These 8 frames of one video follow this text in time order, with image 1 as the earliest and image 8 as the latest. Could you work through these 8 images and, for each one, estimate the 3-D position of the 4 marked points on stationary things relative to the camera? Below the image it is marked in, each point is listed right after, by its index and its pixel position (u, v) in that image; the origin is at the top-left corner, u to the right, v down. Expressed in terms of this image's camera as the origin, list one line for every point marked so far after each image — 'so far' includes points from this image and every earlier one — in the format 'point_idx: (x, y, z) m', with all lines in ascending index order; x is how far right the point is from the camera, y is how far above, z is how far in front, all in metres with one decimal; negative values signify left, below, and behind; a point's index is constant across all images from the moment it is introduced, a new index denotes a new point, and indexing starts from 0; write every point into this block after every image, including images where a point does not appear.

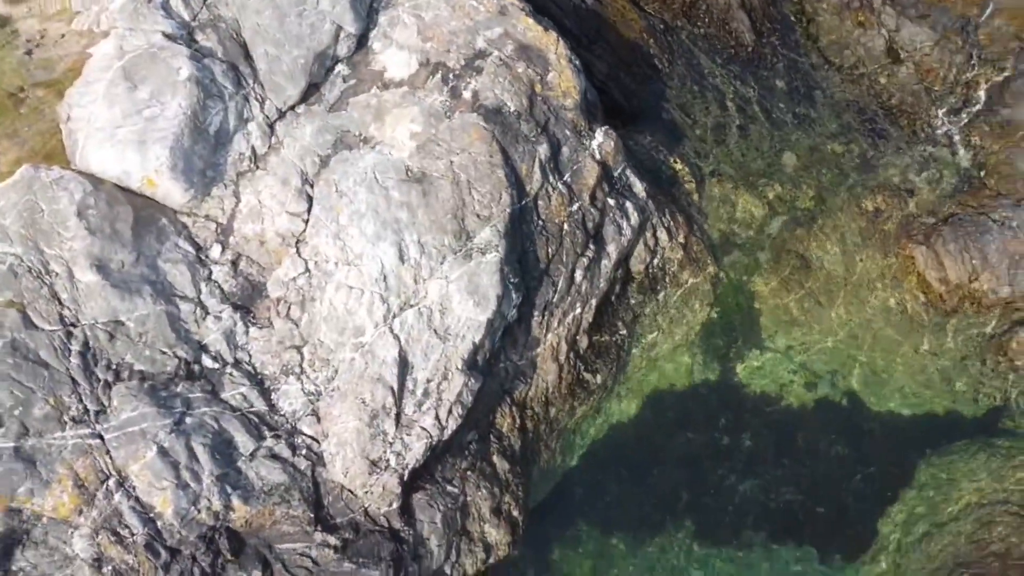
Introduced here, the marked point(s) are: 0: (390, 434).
0: (-1.2, -1.5, +7.5) m
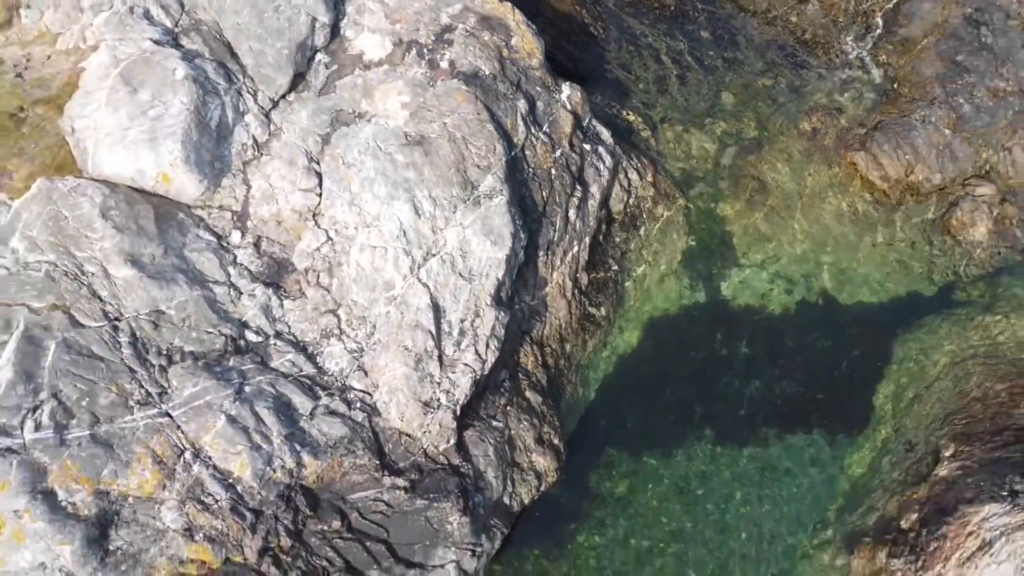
0: (-0.7, -0.9, +8.0) m
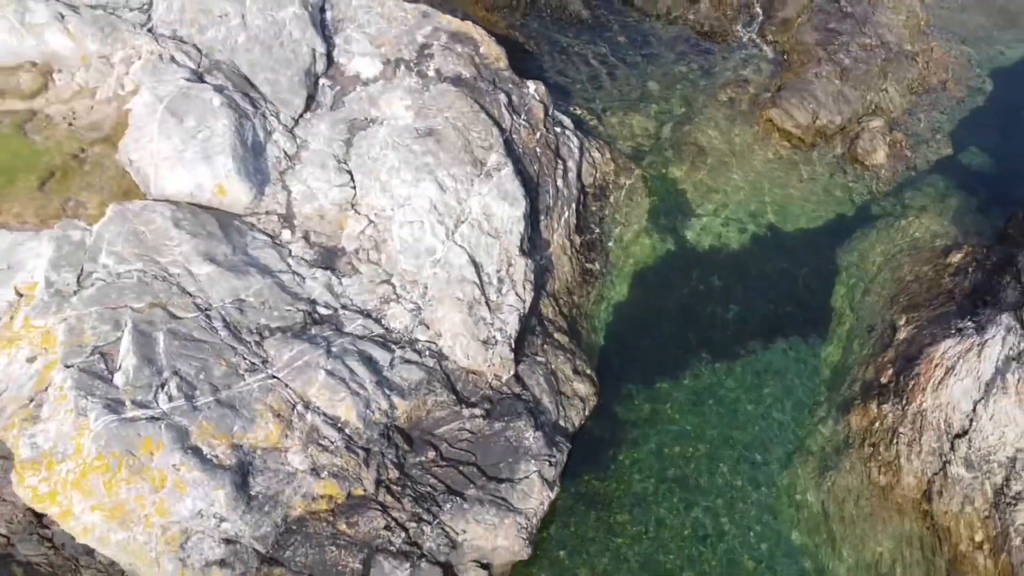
0: (-0.3, -0.4, +9.3) m
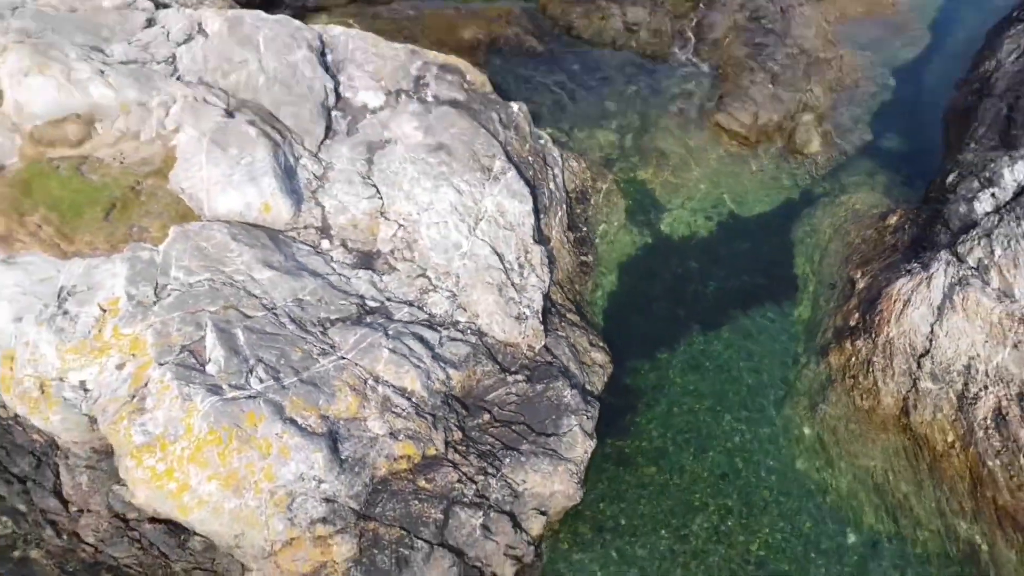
0: (+0.1, -0.1, +10.5) m
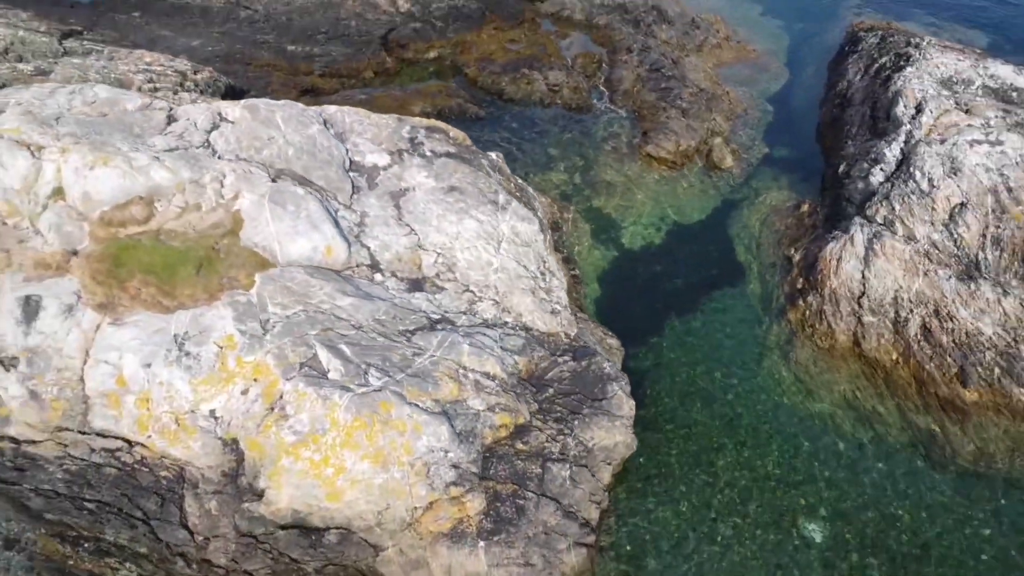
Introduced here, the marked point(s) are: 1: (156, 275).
0: (+0.6, -0.2, +12.5) m
1: (-5.1, +0.2, +10.8) m
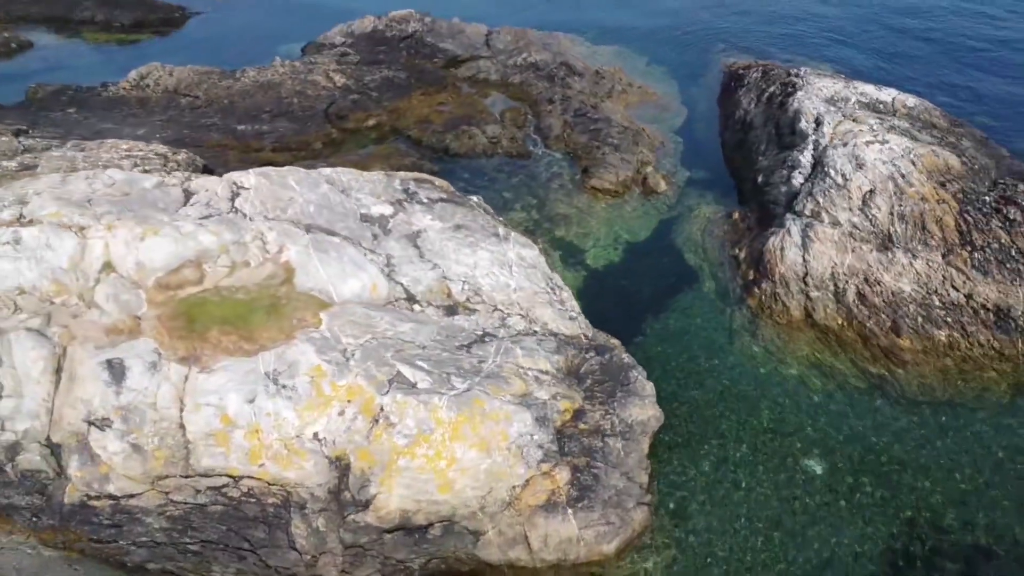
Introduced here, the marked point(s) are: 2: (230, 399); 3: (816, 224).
0: (+0.9, -0.4, +14.4) m
1: (-4.4, -0.6, +11.8) m
2: (-4.1, -1.6, +10.9) m
3: (+6.9, +1.4, +16.9) m
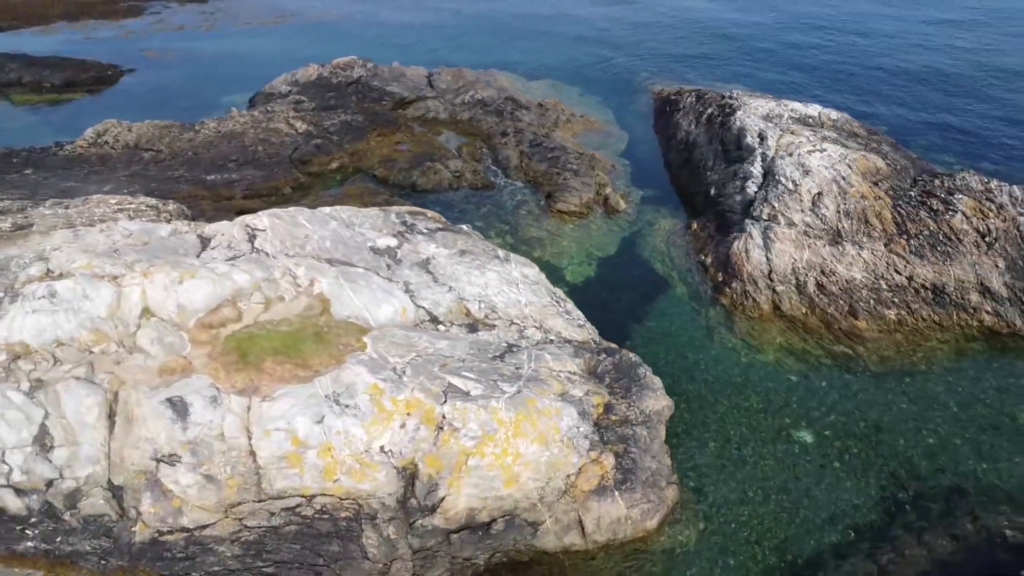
0: (+1.2, -0.6, +15.7) m
1: (-3.8, -1.1, +12.4) m
2: (-3.3, -2.1, +11.5) m
3: (+6.6, +1.6, +18.9) m
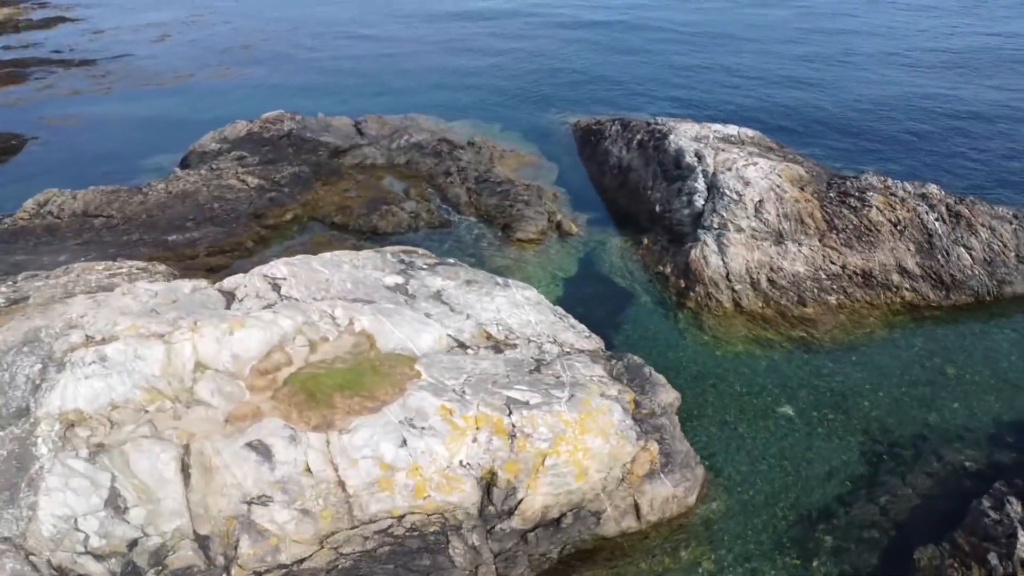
0: (+1.4, -1.0, +17.2) m
1: (-2.9, -1.8, +13.1) m
2: (-2.1, -2.6, +12.3) m
3: (+6.0, +1.5, +21.3) m
